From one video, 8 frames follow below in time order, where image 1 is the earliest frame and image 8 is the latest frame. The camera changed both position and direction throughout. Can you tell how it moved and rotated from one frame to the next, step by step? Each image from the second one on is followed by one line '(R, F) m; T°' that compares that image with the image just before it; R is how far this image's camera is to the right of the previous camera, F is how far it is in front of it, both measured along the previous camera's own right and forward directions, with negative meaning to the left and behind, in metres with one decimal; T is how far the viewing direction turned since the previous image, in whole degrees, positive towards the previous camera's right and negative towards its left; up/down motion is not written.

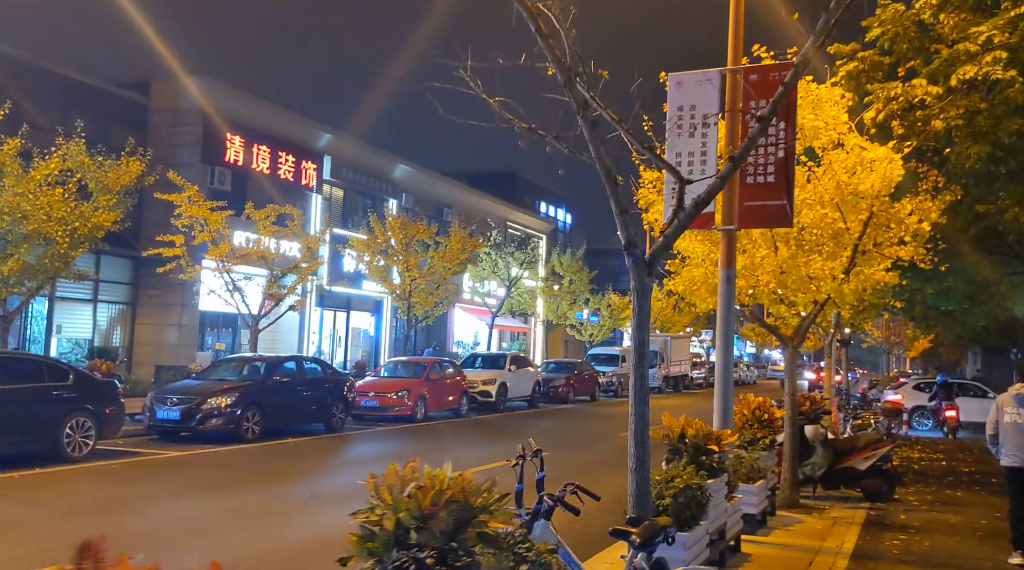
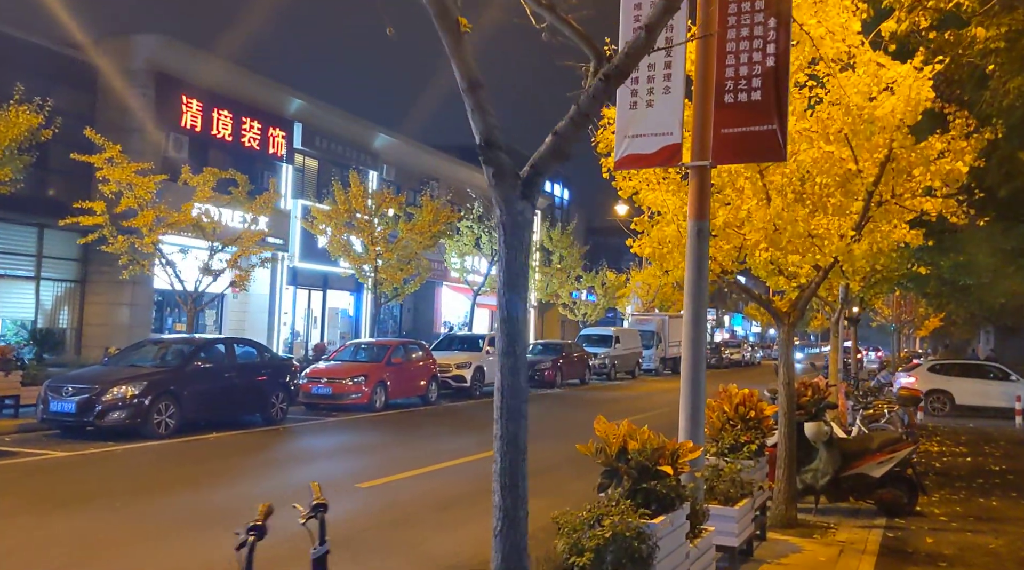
(+0.8, +2.3) m; 0°
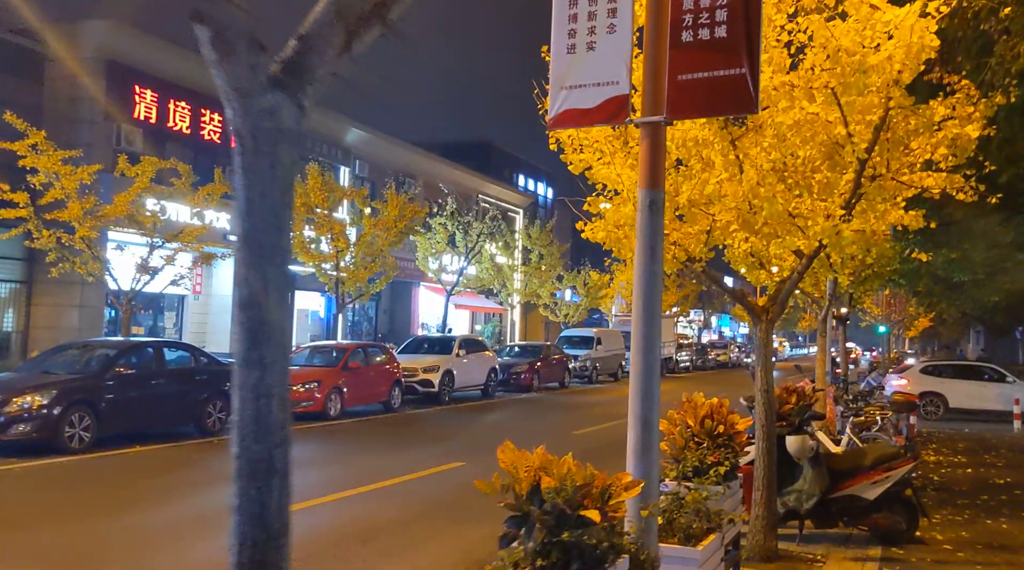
(+0.5, +1.4) m; +1°
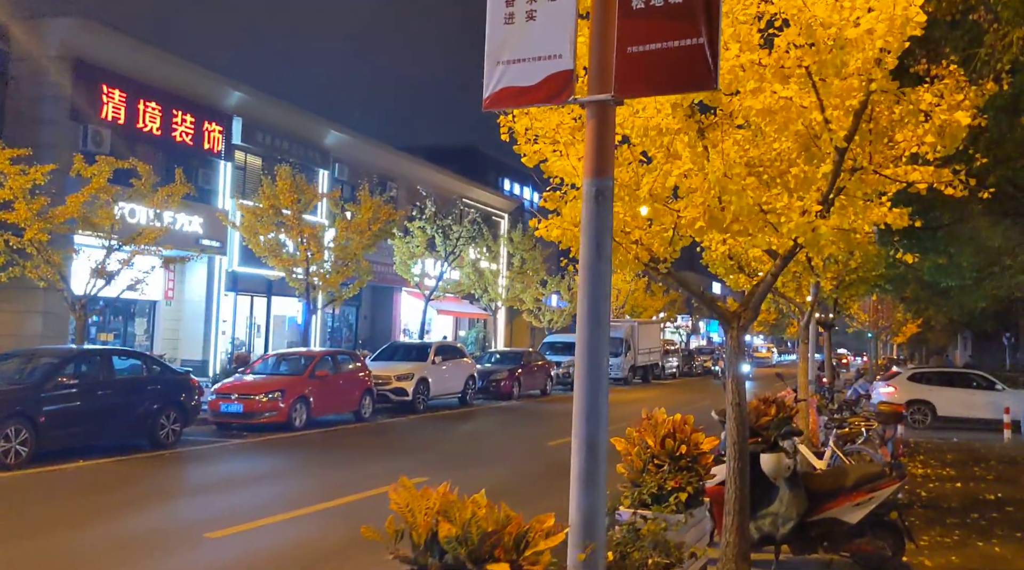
(+0.3, +0.7) m; +1°
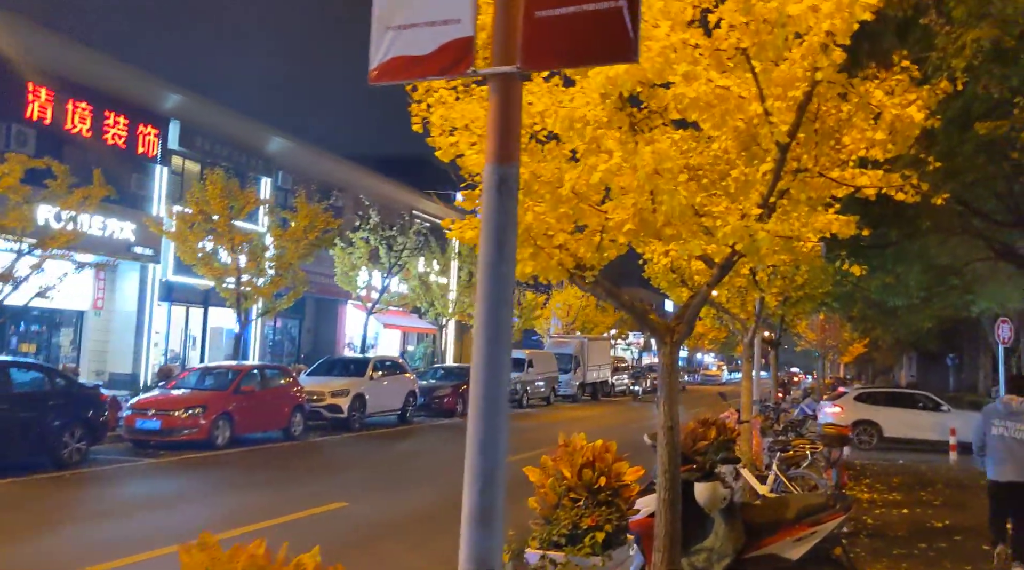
(+0.3, +0.7) m; +3°
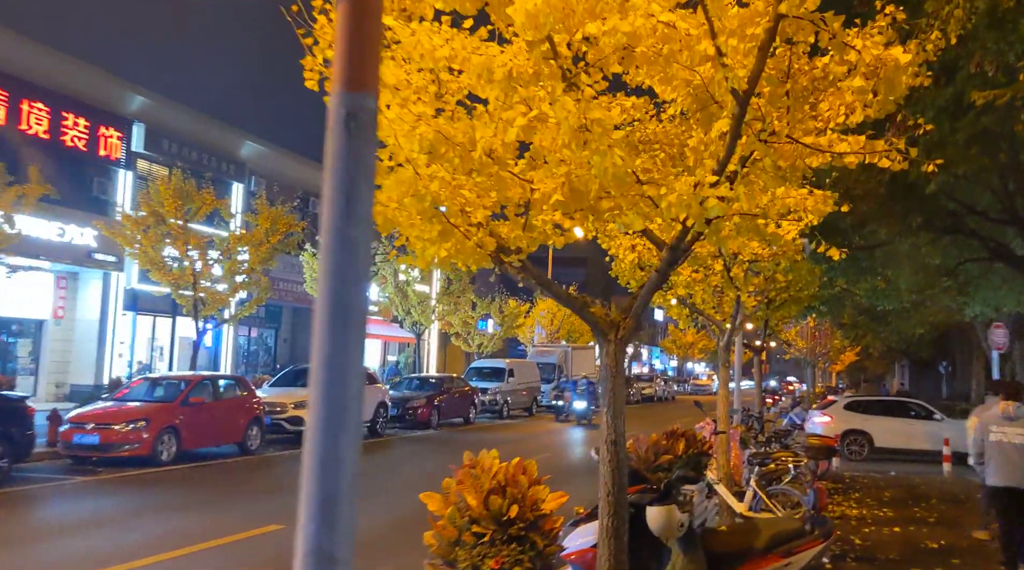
(+0.4, +1.0) m; 0°
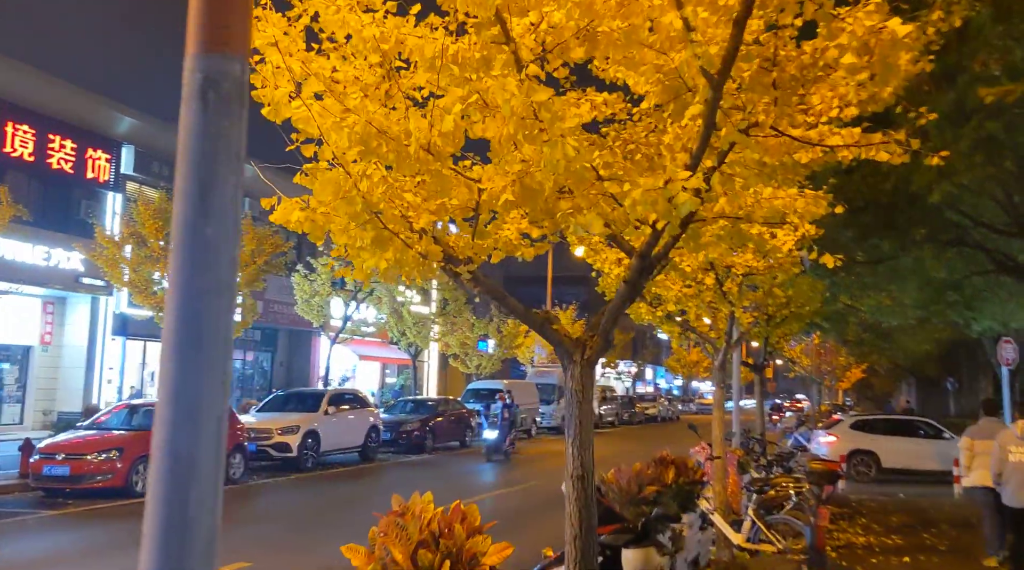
(+0.3, +0.6) m; 0°
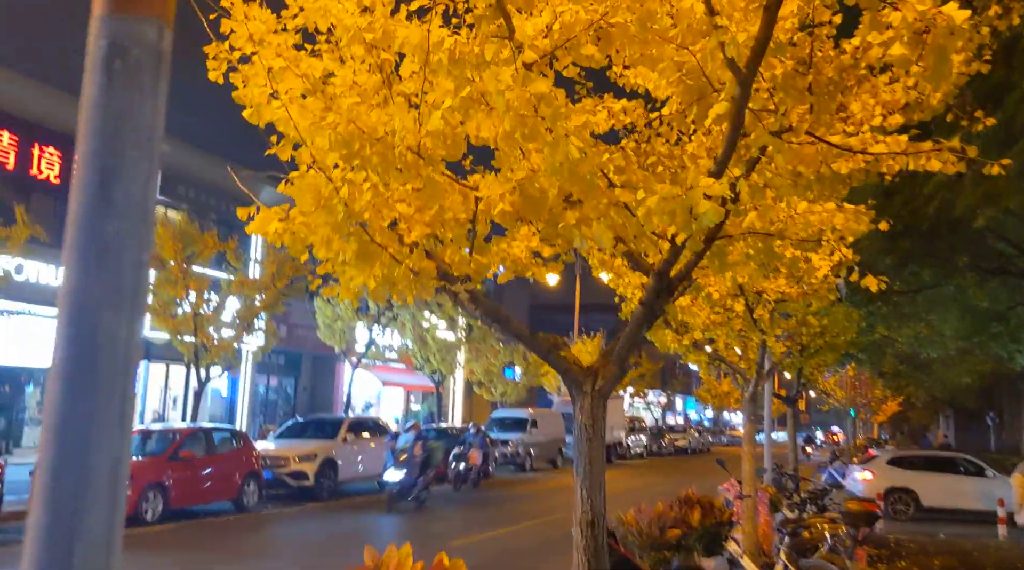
(+0.1, +0.5) m; -2°
